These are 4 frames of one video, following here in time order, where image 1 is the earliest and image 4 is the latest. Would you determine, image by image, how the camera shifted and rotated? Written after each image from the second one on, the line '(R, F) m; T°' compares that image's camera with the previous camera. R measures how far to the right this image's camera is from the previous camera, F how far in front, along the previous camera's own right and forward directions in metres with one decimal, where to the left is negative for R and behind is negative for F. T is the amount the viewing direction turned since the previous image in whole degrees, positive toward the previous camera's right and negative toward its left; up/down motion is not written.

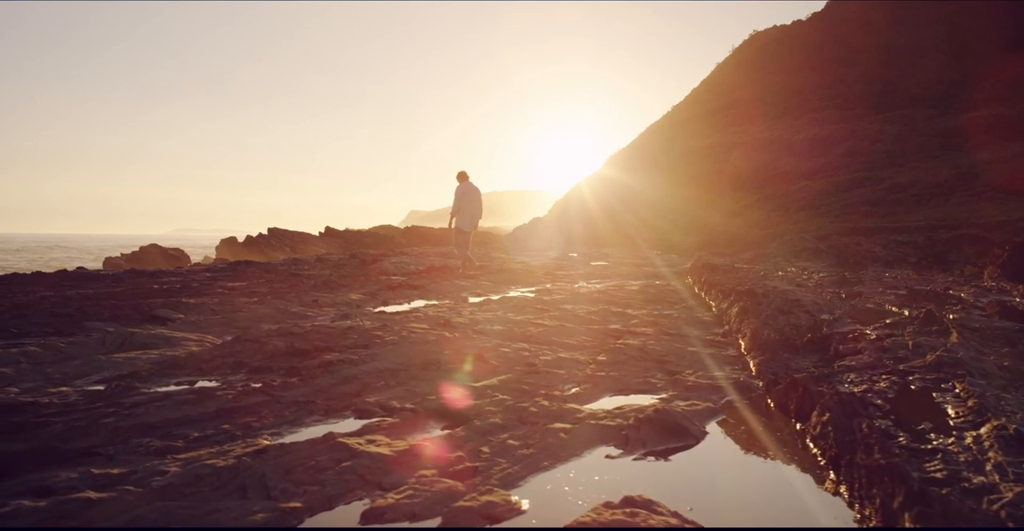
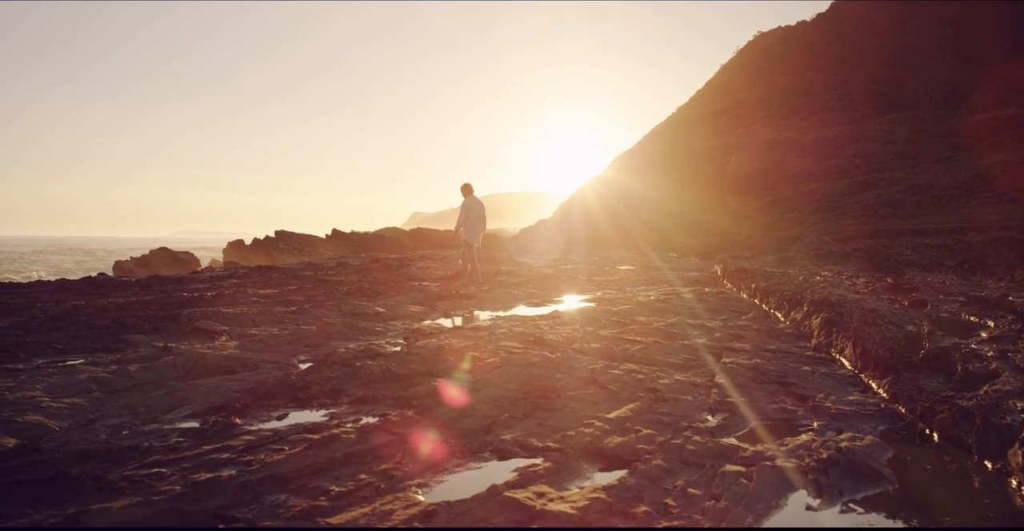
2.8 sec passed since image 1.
(-1.1, +0.6) m; 0°
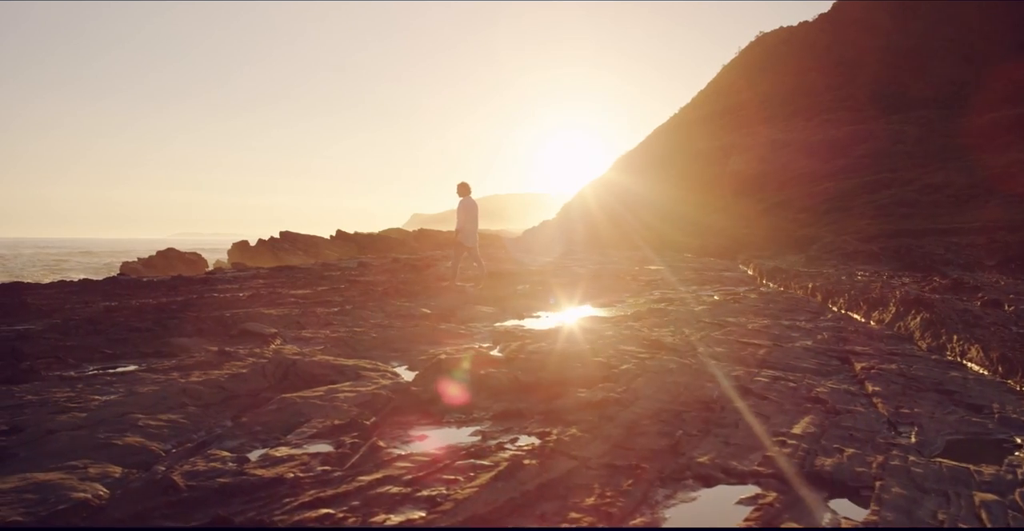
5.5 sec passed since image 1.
(-1.2, +0.7) m; +1°
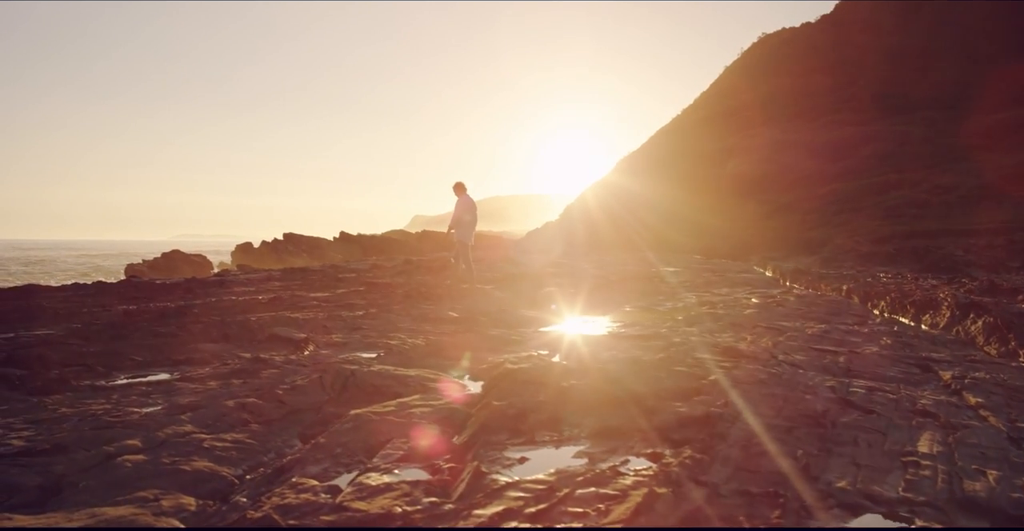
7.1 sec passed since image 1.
(-0.6, +0.4) m; 0°
